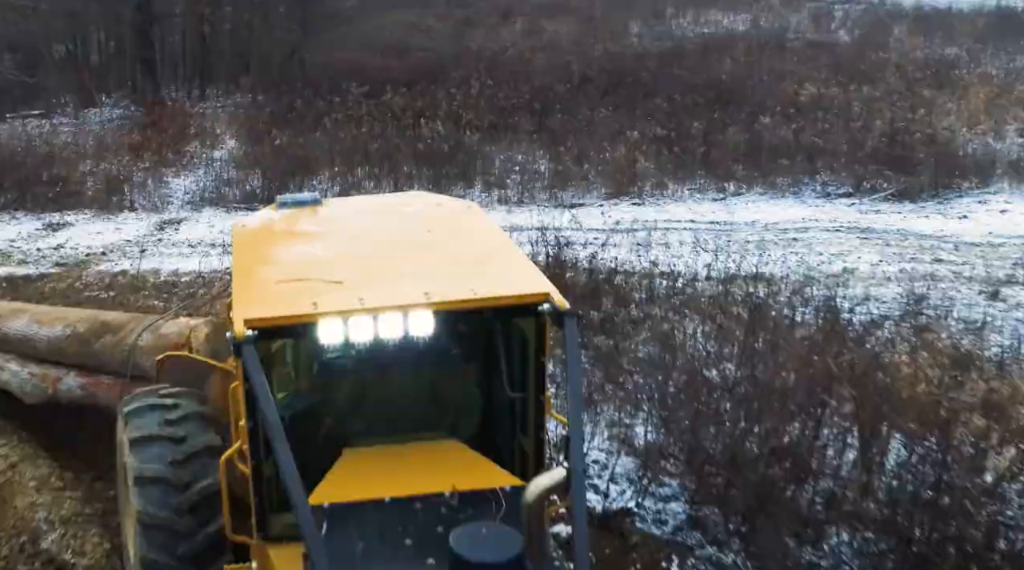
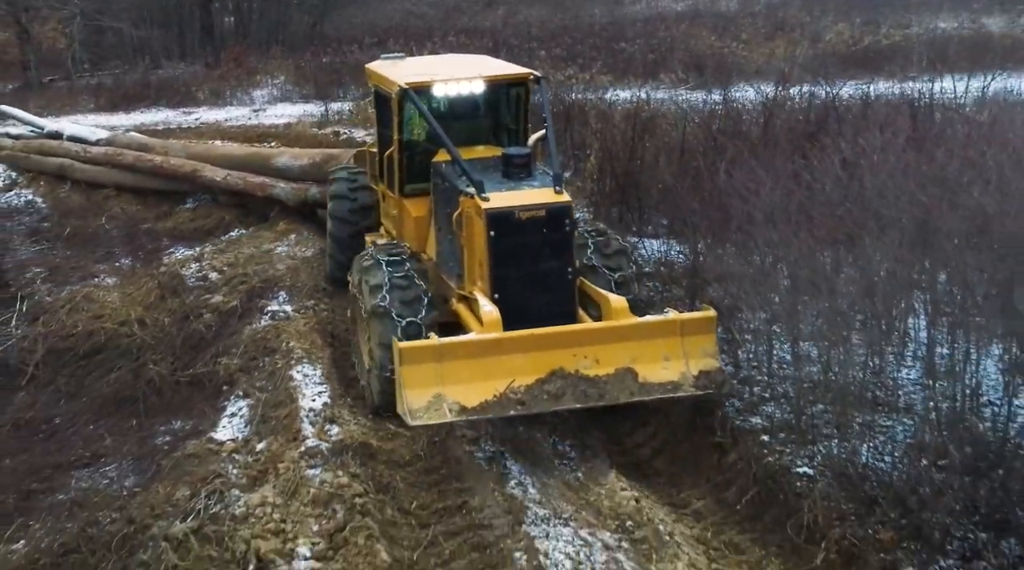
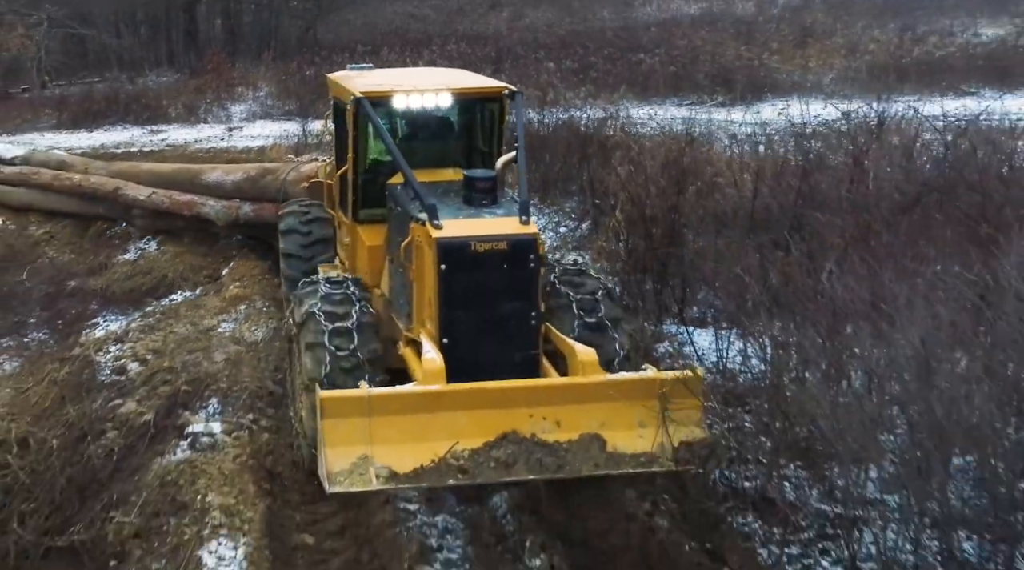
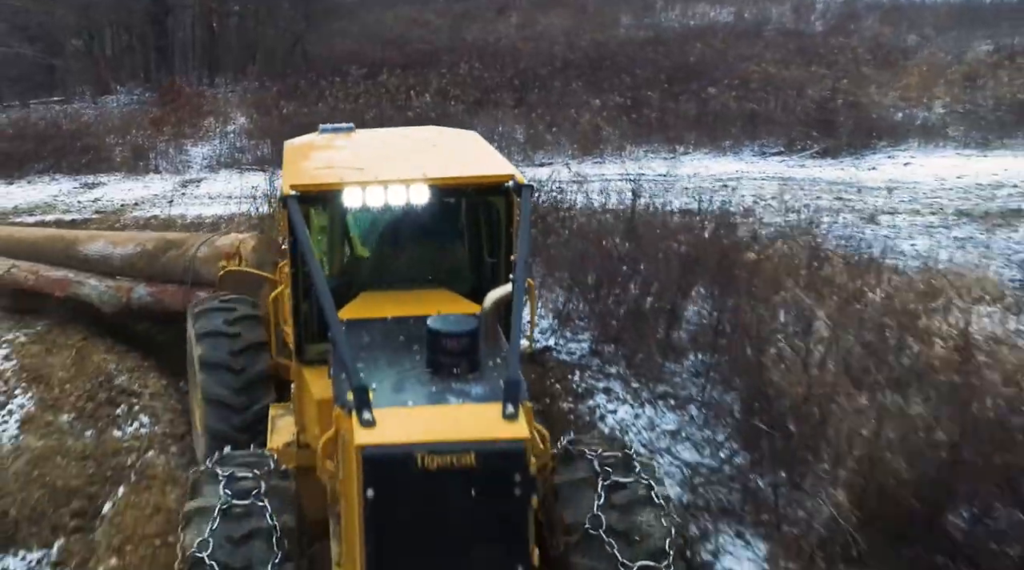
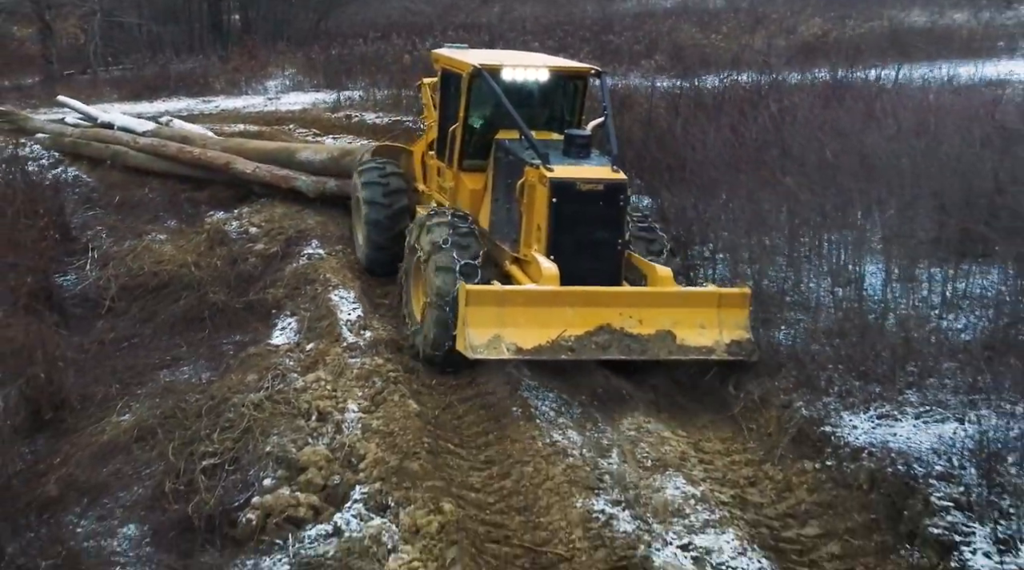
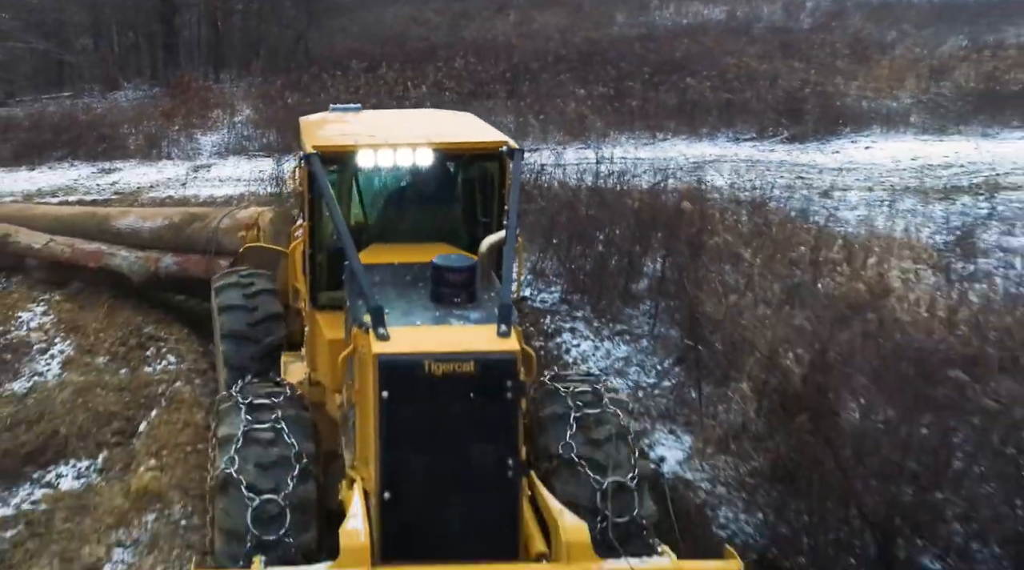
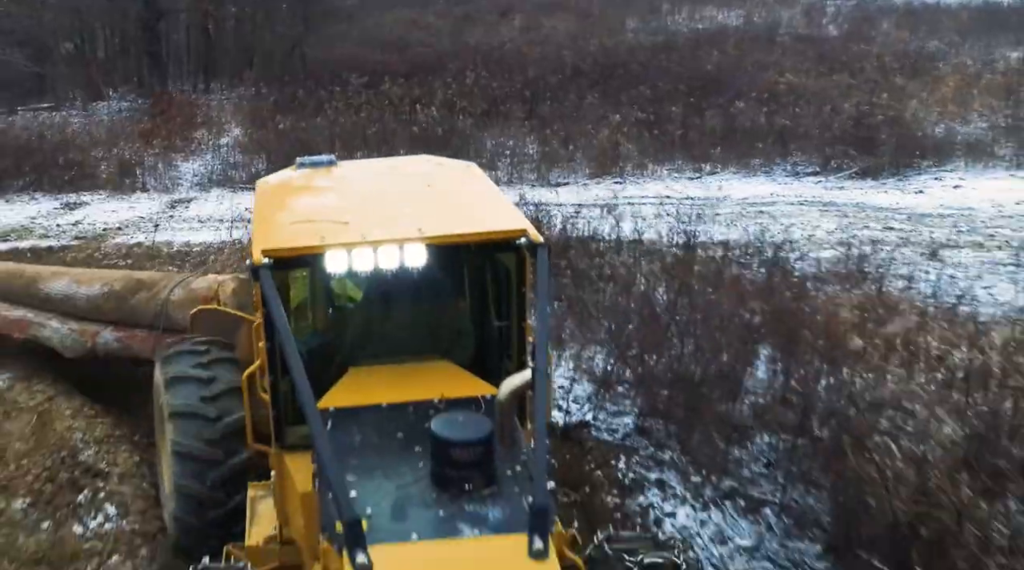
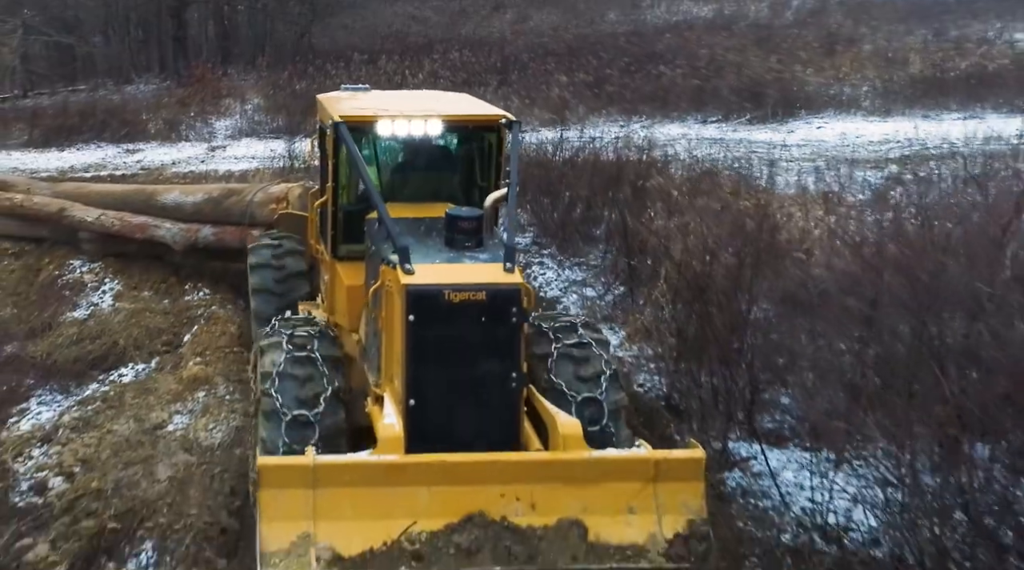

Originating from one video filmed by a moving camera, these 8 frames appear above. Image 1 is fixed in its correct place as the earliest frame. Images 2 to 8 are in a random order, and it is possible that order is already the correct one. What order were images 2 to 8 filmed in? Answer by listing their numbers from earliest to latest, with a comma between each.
7, 4, 6, 8, 3, 2, 5
